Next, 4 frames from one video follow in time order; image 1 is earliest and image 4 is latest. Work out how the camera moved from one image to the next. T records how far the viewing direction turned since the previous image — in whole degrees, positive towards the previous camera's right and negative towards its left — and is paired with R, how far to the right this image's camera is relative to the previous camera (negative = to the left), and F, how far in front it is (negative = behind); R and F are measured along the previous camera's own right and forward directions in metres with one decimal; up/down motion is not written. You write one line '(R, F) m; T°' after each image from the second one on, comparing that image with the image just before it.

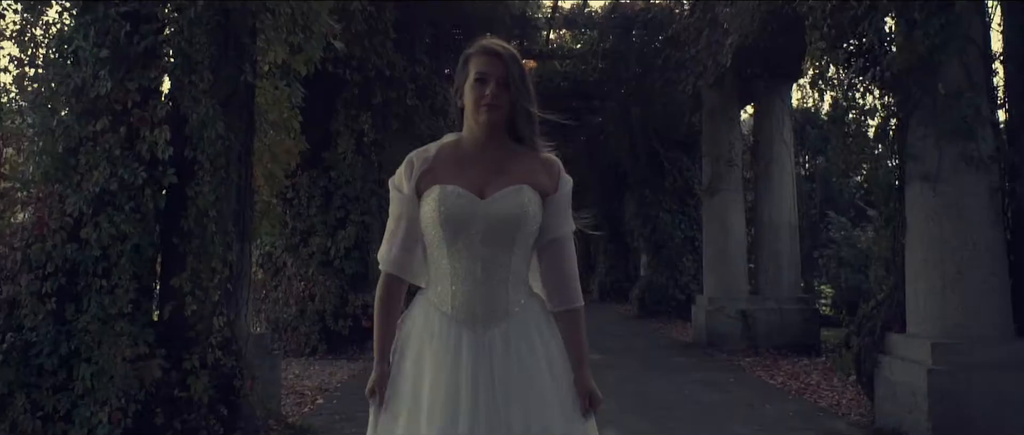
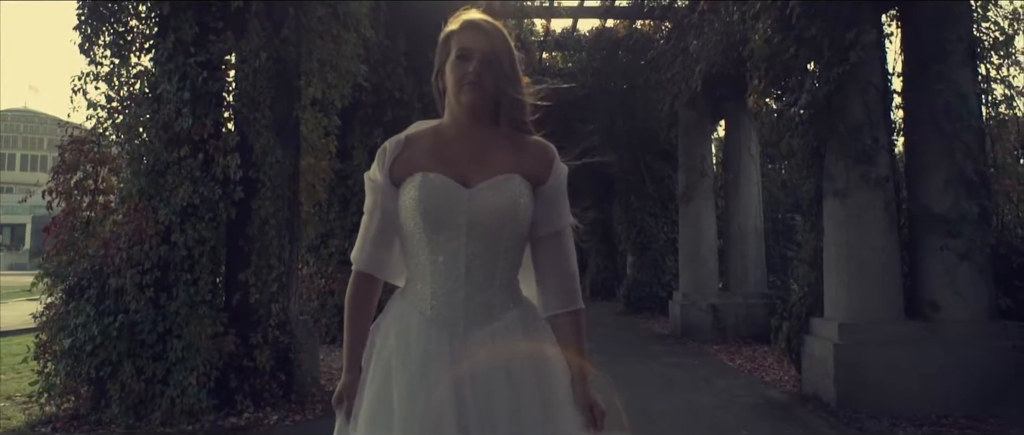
(0.0, -1.5) m; 0°
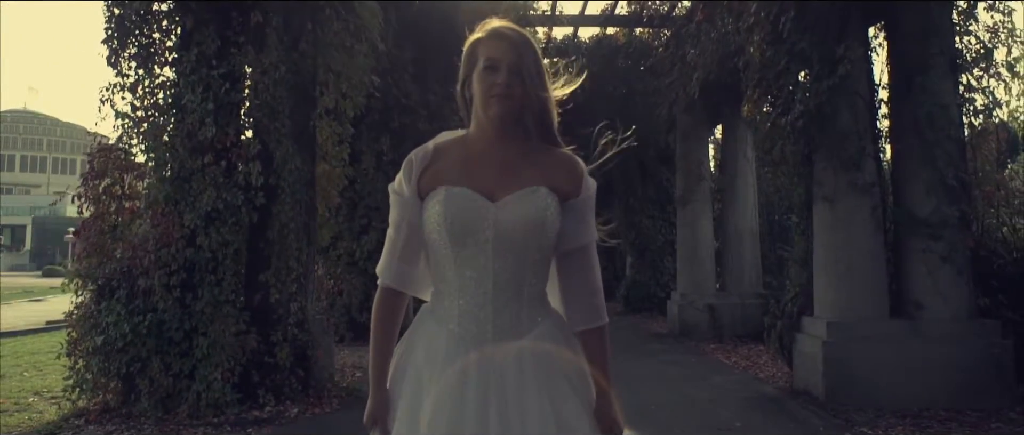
(-0.1, -0.4) m; 0°
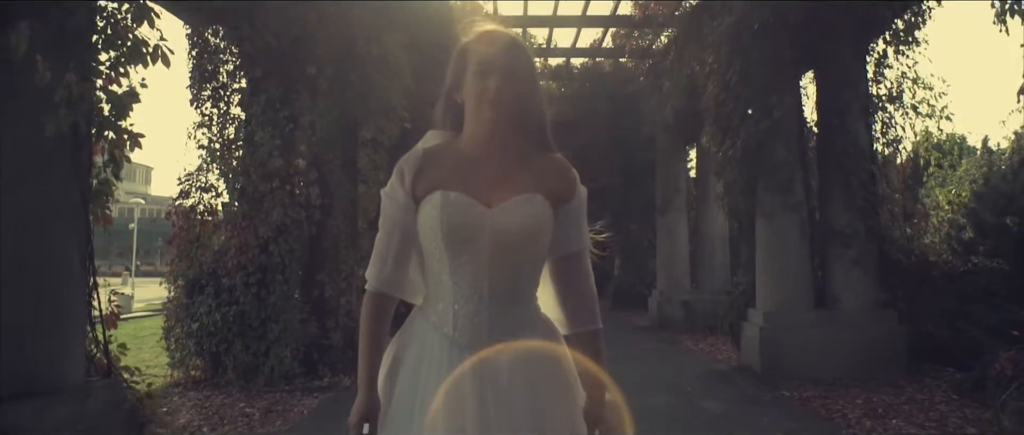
(-0.1, -2.0) m; 0°
